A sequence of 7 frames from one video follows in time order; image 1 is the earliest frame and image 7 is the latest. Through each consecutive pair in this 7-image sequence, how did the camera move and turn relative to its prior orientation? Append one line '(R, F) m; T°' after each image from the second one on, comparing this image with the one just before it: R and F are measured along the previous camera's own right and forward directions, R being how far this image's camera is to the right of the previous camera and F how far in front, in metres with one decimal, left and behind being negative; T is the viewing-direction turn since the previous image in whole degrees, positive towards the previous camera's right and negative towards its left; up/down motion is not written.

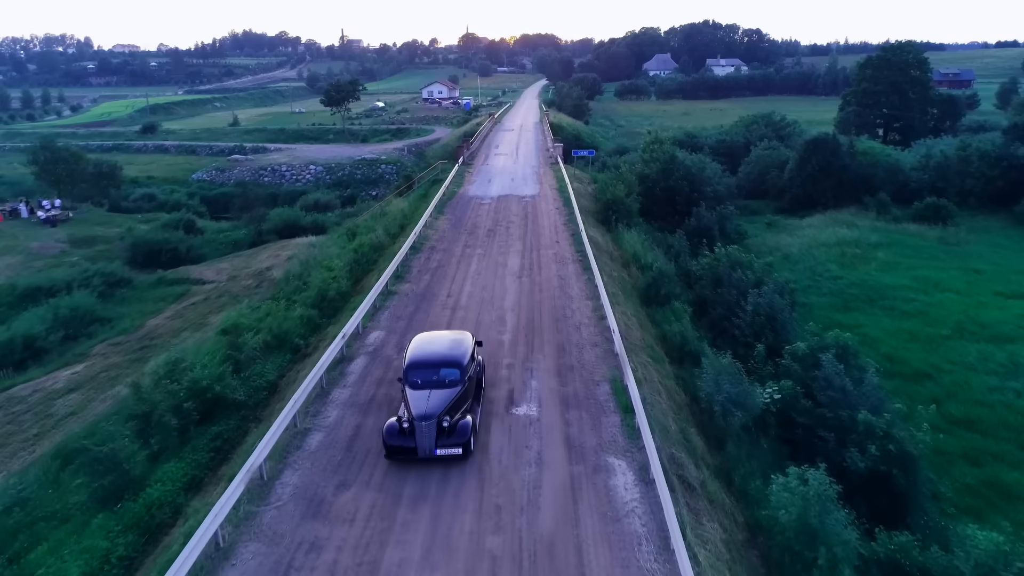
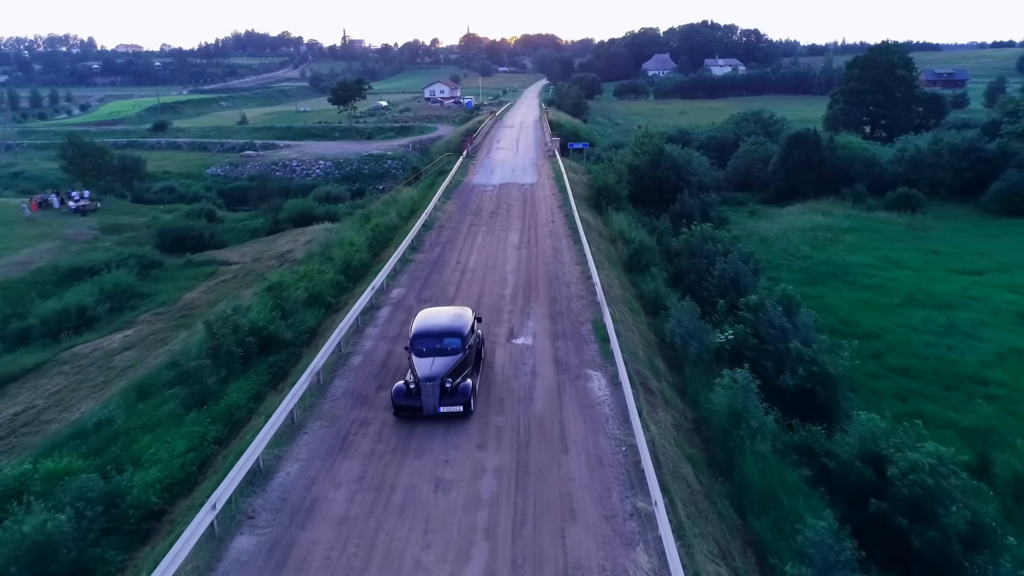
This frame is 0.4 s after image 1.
(0.0, -3.4) m; 0°
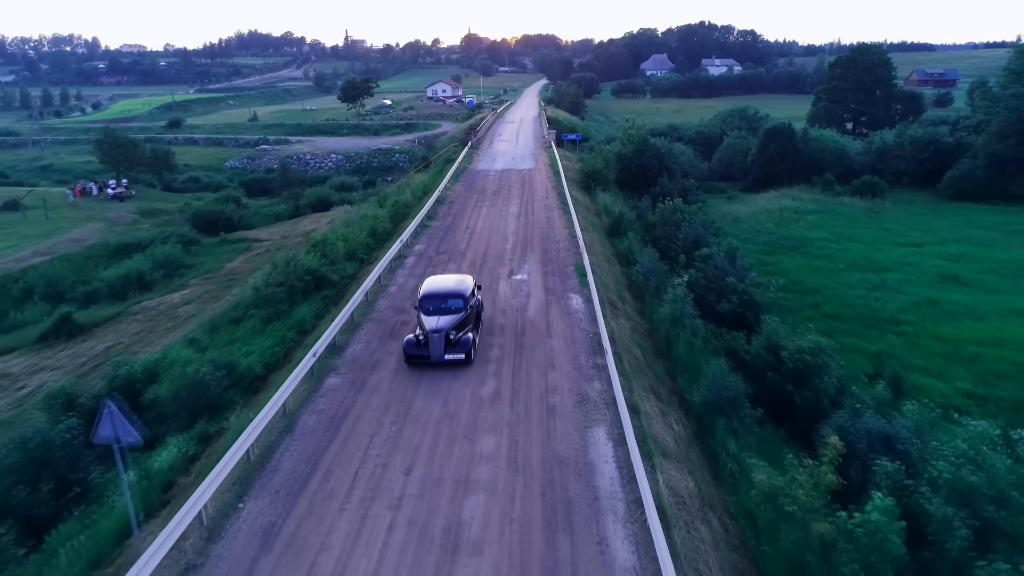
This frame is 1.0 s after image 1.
(0.0, -5.0) m; 0°
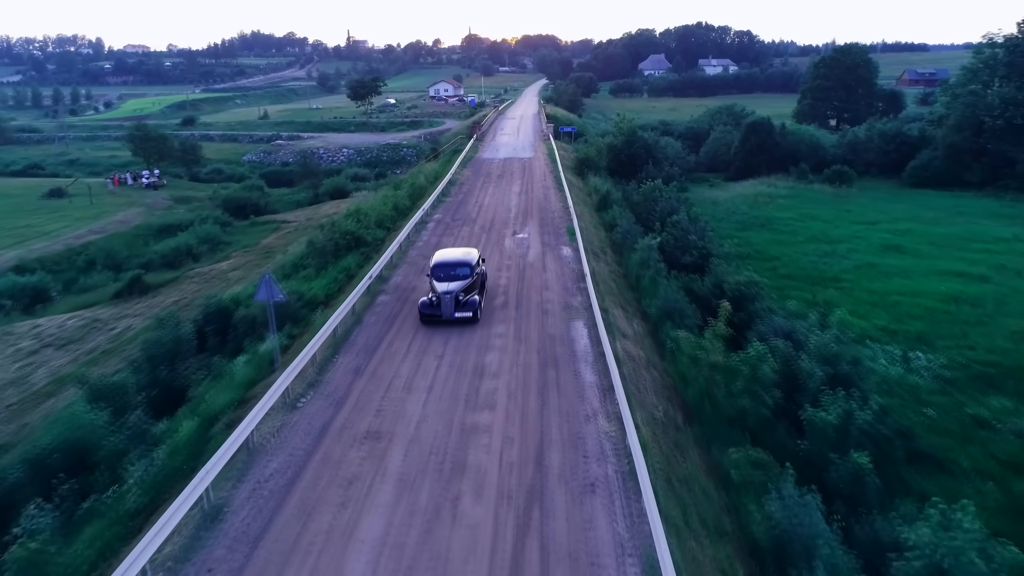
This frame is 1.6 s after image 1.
(-0.1, -5.2) m; 0°
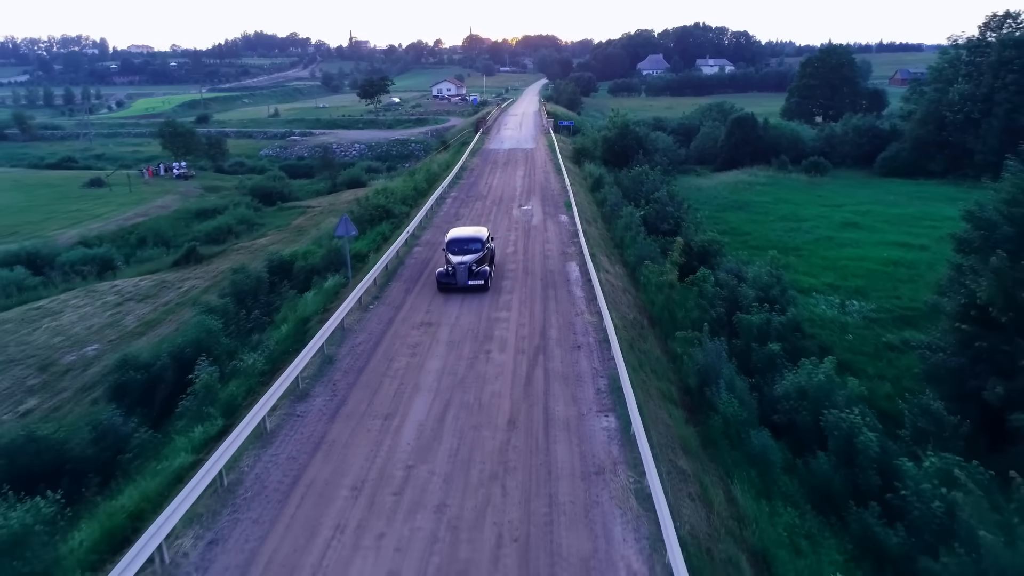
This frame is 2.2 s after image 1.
(-0.3, -5.3) m; 0°
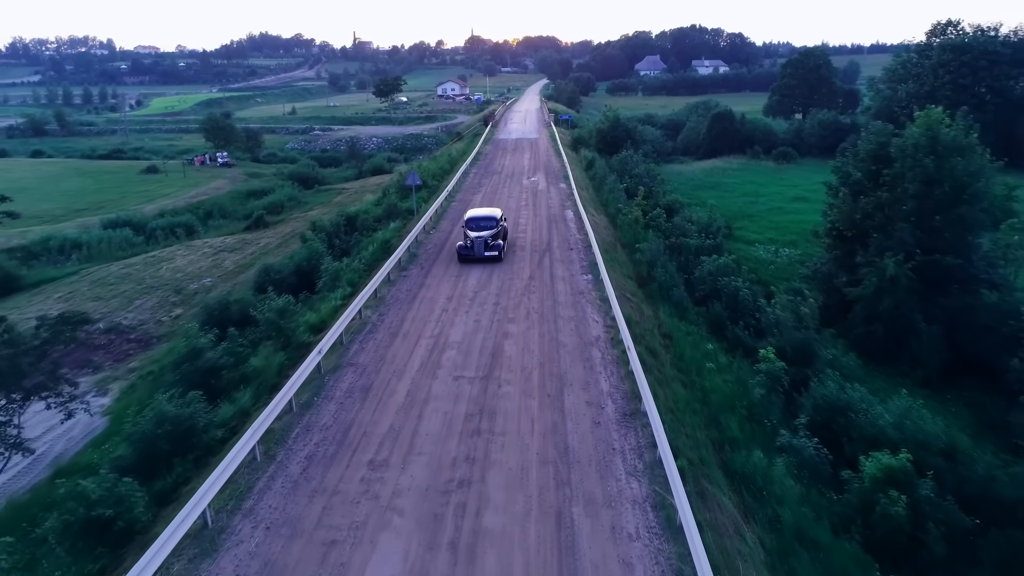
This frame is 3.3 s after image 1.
(-0.5, -9.1) m; 0°
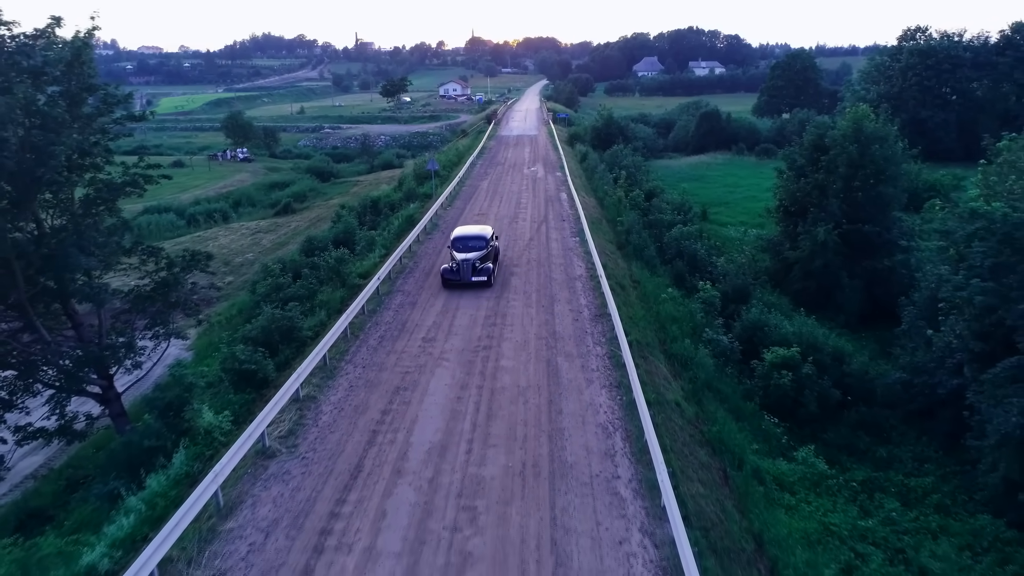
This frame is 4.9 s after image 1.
(-0.1, -5.6) m; 0°
